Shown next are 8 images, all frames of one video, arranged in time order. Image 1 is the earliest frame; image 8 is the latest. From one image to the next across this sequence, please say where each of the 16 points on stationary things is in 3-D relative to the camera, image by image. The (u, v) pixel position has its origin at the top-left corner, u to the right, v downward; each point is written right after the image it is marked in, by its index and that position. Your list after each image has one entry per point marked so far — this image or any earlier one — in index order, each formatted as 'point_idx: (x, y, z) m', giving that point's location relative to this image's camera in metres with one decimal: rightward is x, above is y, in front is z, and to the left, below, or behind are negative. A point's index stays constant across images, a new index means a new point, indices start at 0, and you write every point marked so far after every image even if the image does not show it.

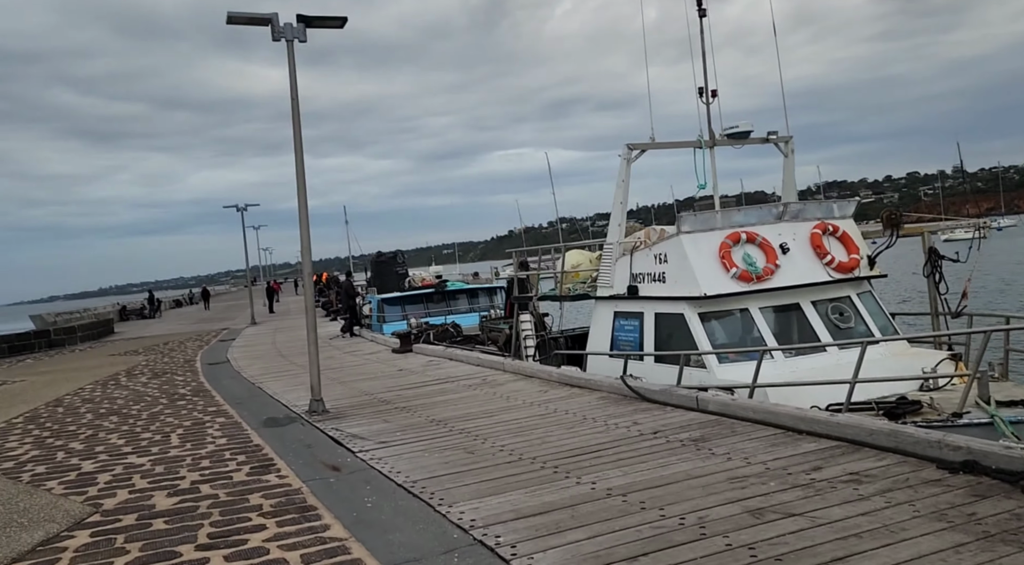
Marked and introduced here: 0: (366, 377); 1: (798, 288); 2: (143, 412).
0: (-2.4, -1.6, +14.0) m
1: (+3.4, -0.1, +10.3) m
2: (-5.3, -1.9, +12.1) m
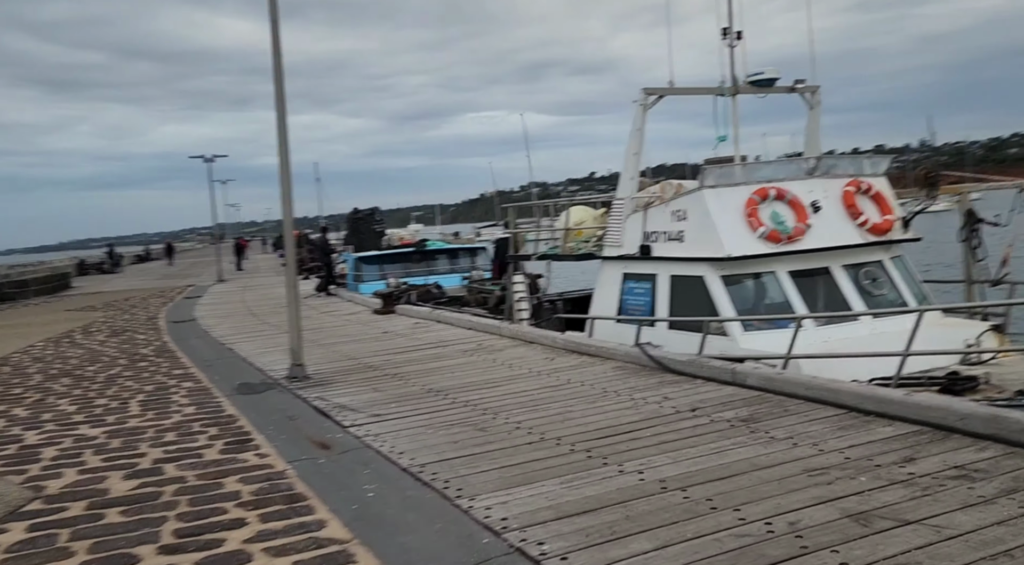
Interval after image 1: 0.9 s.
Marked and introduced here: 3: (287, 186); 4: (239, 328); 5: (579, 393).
0: (-2.5, -0.9, +13.0) m
1: (+3.5, +0.4, +9.4) m
2: (-5.3, -1.2, +11.0) m
3: (-2.4, +1.1, +9.3) m
4: (-5.2, -0.9, +16.3) m
5: (+0.6, -1.0, +7.4) m
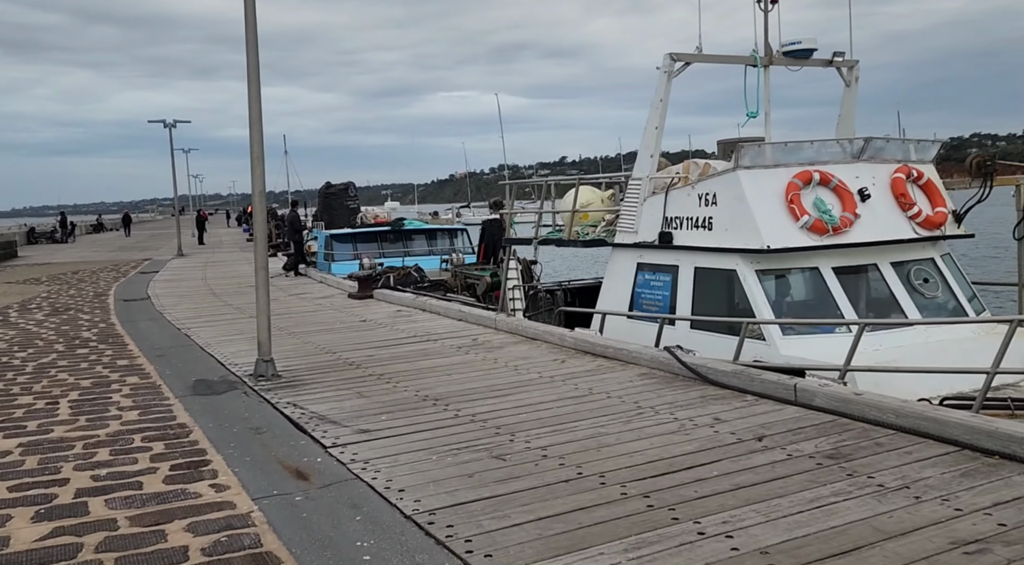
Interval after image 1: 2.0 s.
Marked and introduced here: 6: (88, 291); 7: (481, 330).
0: (-2.6, -0.6, +11.6) m
1: (+3.6, +0.4, +8.2) m
2: (-5.4, -0.9, +9.6) m
3: (-2.4, +1.2, +7.9) m
4: (-5.5, -0.5, +14.8) m
5: (+0.7, -0.9, +6.1) m
6: (-9.7, -0.2, +19.6) m
7: (-0.4, -0.6, +10.5) m
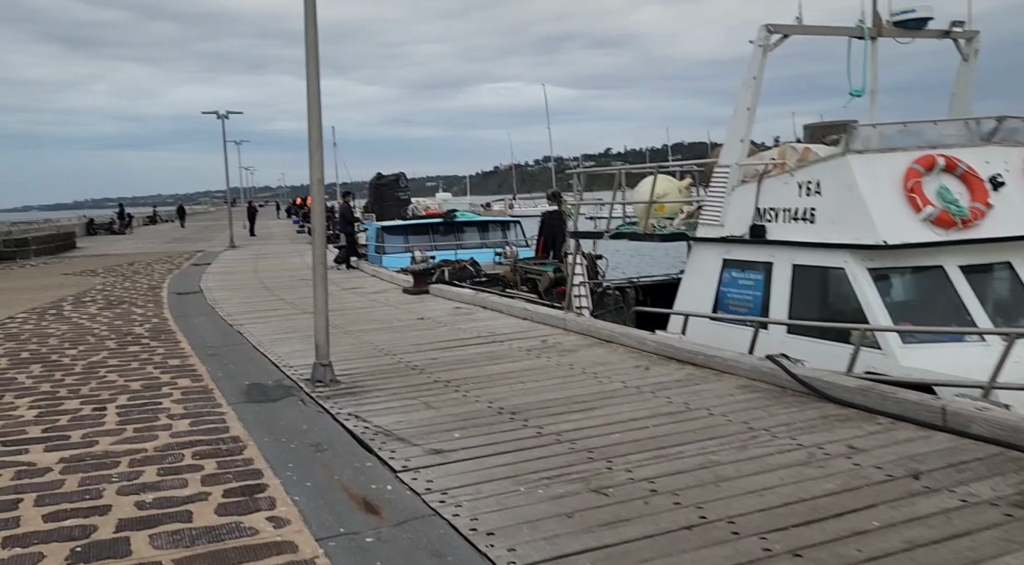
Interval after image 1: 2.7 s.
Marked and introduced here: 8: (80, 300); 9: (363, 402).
0: (-1.8, -0.6, +11.0) m
1: (+4.3, +0.4, +7.3) m
2: (-4.6, -0.9, +9.1) m
3: (-1.7, +1.3, +7.3) m
4: (-4.4, -0.4, +14.4) m
5: (+1.3, -0.9, +5.4) m
6: (-8.4, 0.0, +19.4) m
7: (+0.4, -0.6, +9.7) m
8: (-8.1, -0.3, +16.2) m
9: (-1.2, -1.0, +6.8) m
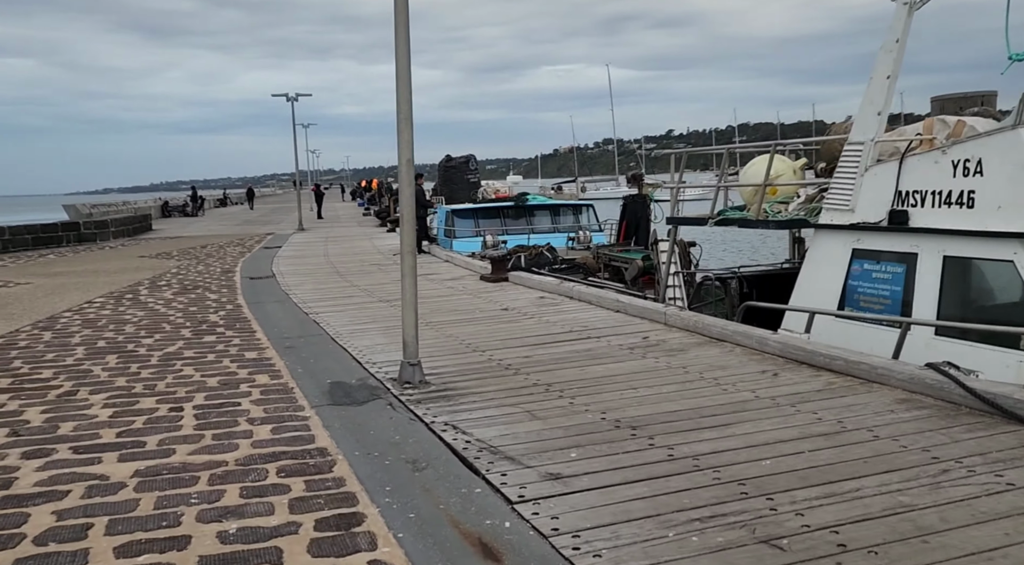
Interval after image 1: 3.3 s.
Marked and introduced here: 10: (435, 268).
0: (-0.6, -0.4, +10.4) m
1: (+5.1, +0.4, +6.2) m
2: (-3.6, -0.8, +8.6) m
3: (-0.8, +1.3, +6.6) m
4: (-3.0, -0.1, +13.9) m
5: (+2.0, -0.9, +4.5) m
6: (-6.7, +0.3, +19.1) m
7: (+1.5, -0.5, +8.9) m
8: (-6.6, 0.0, +15.9) m
9: (-0.4, -0.9, +6.1) m
10: (-1.5, +0.3, +16.5) m
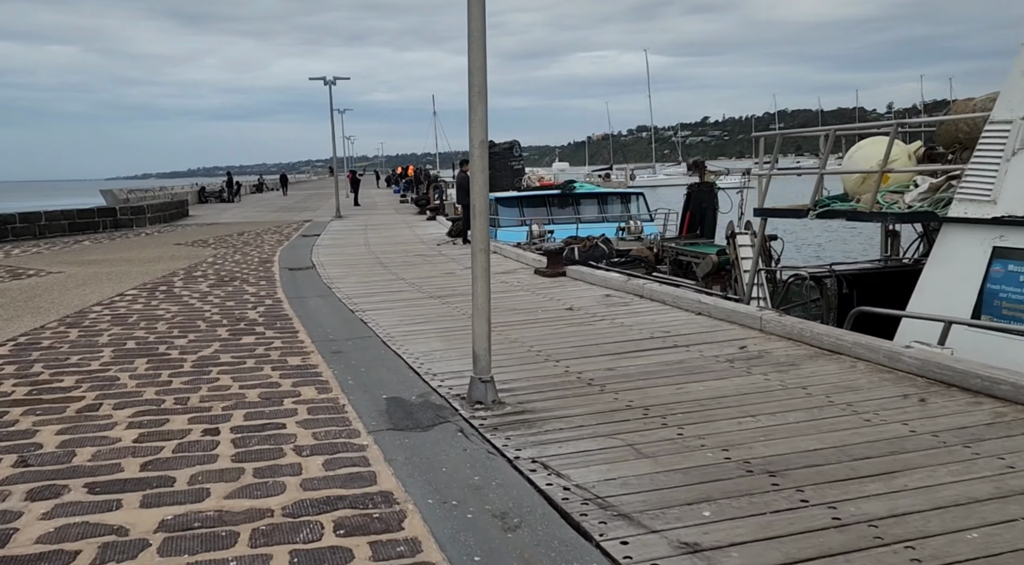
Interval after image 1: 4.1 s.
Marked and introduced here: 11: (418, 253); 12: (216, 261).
0: (+0.1, -0.4, +9.3) m
1: (+5.7, +0.3, +5.0) m
2: (-2.9, -0.7, +7.8) m
3: (-0.2, +1.3, +5.5) m
4: (-2.2, 0.0, +12.9) m
5: (+2.5, -1.0, +3.4) m
6: (-5.6, +0.6, +18.3) m
7: (+2.1, -0.5, +7.8) m
8: (-5.7, +0.1, +15.1) m
9: (+0.2, -0.9, +5.1) m
10: (-0.5, +0.4, +15.5) m
11: (-2.0, +0.6, +17.7) m
12: (-6.2, +0.5, +17.7) m
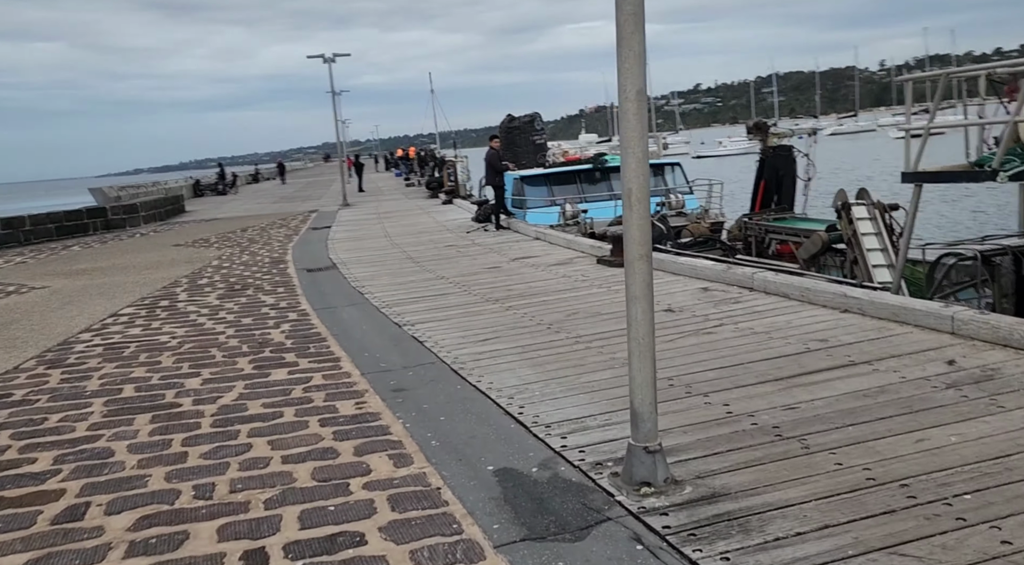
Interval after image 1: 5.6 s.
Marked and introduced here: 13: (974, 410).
0: (+0.9, -0.4, +7.5) m
1: (+6.4, +0.5, +3.0) m
2: (-2.1, -0.9, +5.9) m
3: (+0.5, +1.2, +3.6) m
4: (-1.4, -0.1, +11.0) m
5: (+3.3, -1.0, +1.5) m
6: (-4.8, +0.5, +16.4) m
7: (+3.0, -0.4, +5.9) m
8: (-4.9, 0.0, +13.2) m
9: (+1.0, -1.0, +3.2) m
10: (+0.3, +0.5, +13.6) m
11: (-1.2, +0.7, +15.8) m
12: (-5.4, +0.3, +15.8) m
13: (+2.5, -0.7, +4.6) m
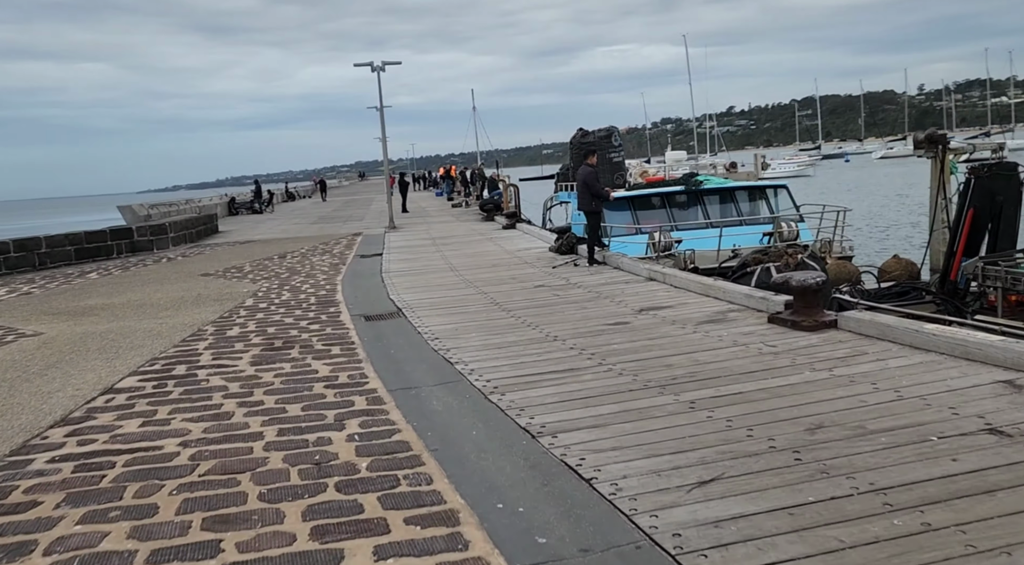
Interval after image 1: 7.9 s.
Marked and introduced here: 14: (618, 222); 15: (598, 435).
0: (+2.2, -1.0, +4.2) m
1: (+7.5, -0.1, -0.4) m
2: (-0.9, -1.4, +2.8) m
3: (+1.7, +0.7, +0.4) m
4: (0.0, -0.7, +7.9) m
5: (+4.3, -1.5, -1.8) m
6: (-3.2, -0.2, +13.4) m
7: (+4.1, -1.0, +2.6) m
8: (-3.4, -0.6, +10.2) m
9: (+2.1, -1.5, 0.0) m
10: (+1.8, -0.2, +10.4) m
11: (+0.4, 0.0, +12.7) m
12: (-3.8, -0.3, +12.8) m
13: (+3.6, -1.2, +1.3) m
14: (+2.4, +1.4, +18.7) m
15: (+0.5, -0.9, +5.5) m
